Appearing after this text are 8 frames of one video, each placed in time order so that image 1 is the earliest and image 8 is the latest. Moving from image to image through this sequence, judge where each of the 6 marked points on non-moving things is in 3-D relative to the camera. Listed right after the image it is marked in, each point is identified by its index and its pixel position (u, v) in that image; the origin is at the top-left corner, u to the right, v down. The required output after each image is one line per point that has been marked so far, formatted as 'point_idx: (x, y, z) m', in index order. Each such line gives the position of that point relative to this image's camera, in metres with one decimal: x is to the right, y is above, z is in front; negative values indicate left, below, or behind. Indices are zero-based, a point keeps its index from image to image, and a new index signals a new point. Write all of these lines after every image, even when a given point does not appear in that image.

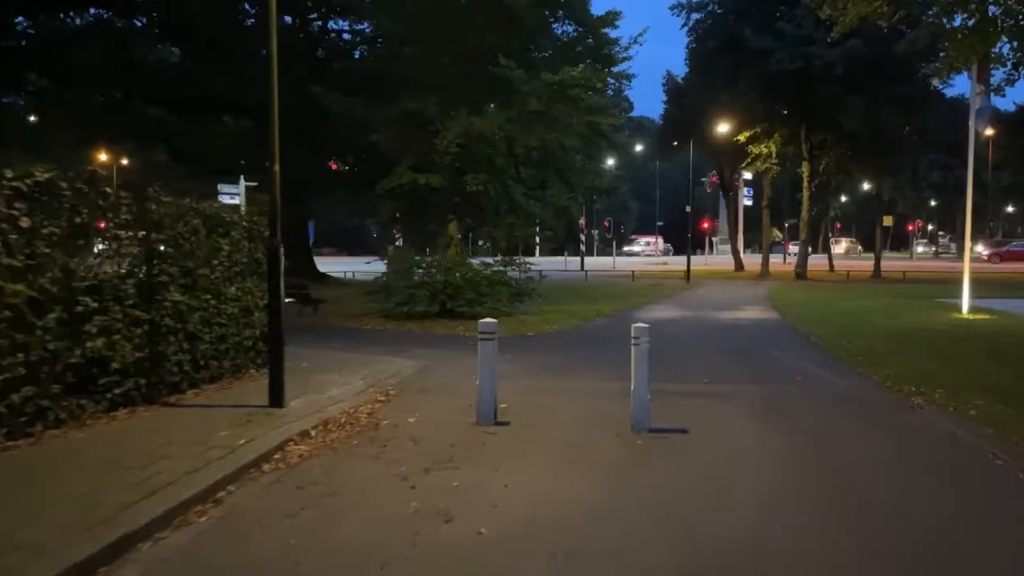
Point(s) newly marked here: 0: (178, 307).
0: (-4.4, -0.3, +10.3) m
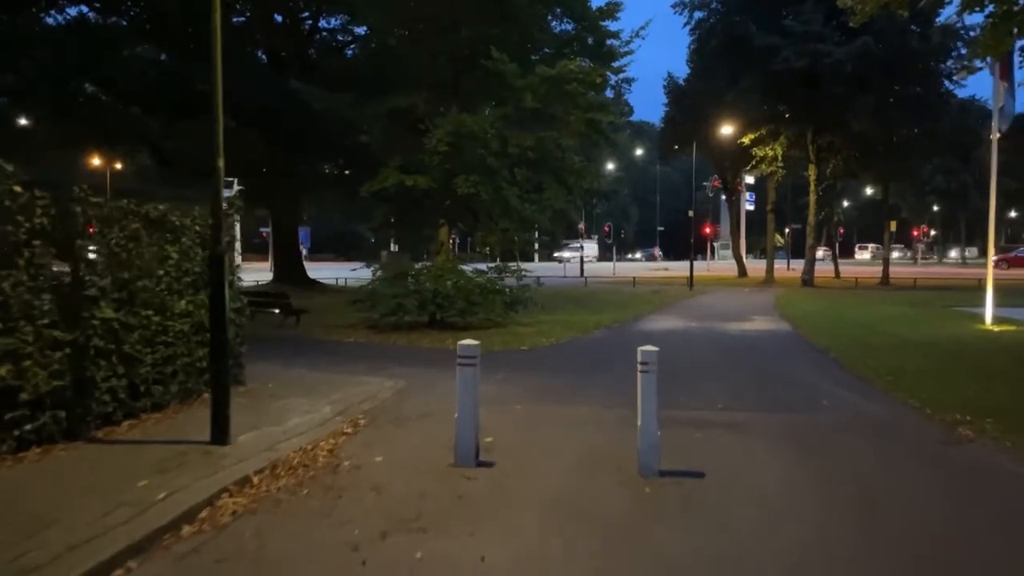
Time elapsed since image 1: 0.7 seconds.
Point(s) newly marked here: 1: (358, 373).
0: (-4.5, -0.4, +8.9) m
1: (-2.8, -1.5, +14.1) m
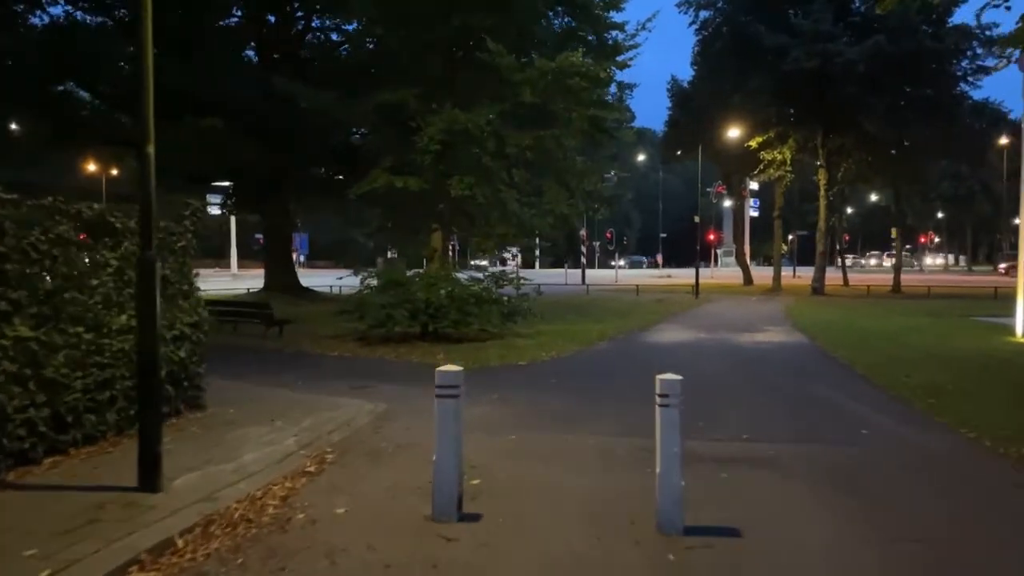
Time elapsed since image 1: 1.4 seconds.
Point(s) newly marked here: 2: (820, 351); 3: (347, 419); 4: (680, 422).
0: (-4.6, -0.6, +7.5) m
1: (-2.9, -1.7, +12.7) m
2: (+7.5, -1.6, +19.1) m
3: (-2.2, -1.7, +10.4) m
4: (+1.4, -1.1, +6.3) m
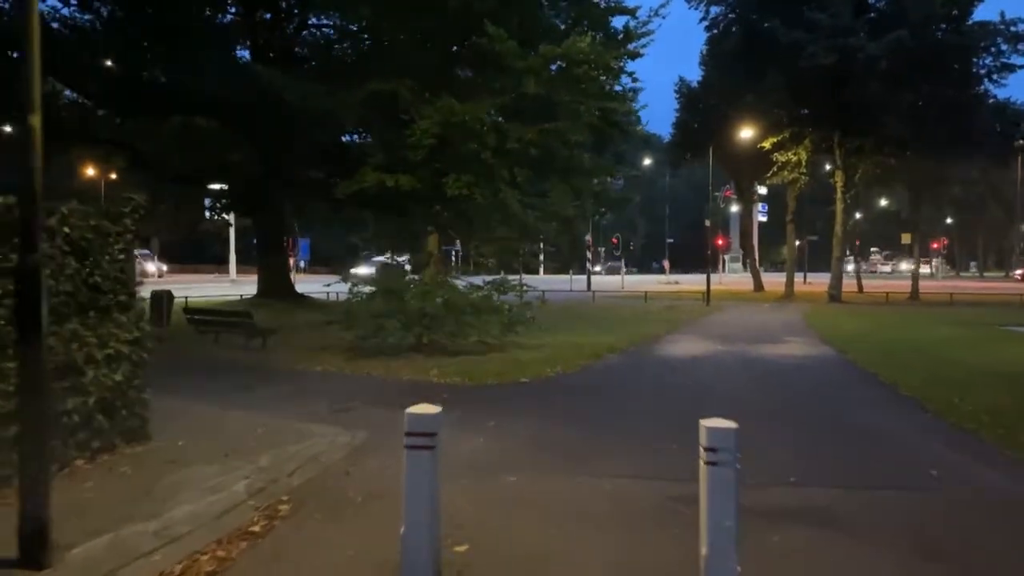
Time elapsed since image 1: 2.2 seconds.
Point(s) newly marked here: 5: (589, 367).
0: (-4.7, -0.7, +5.9) m
1: (-2.9, -1.8, +11.1) m
2: (+7.5, -1.7, +17.4) m
3: (-2.2, -1.8, +8.8) m
4: (+1.3, -1.2, +4.7) m
5: (+1.7, -1.7, +17.1) m
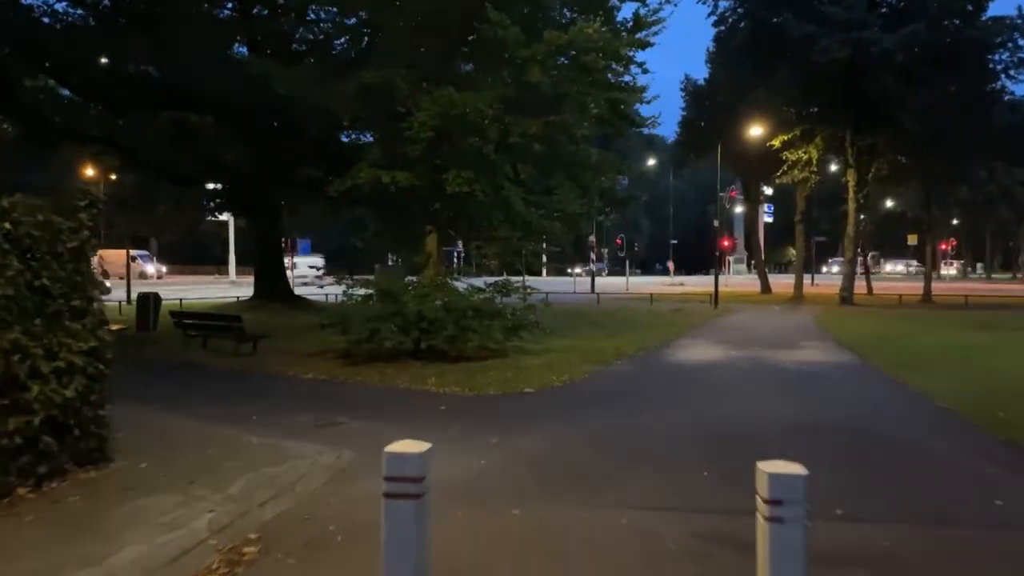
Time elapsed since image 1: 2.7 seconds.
0: (-4.6, -0.7, +4.9) m
1: (-2.8, -1.9, +10.1) m
2: (+7.6, -1.8, +16.4) m
3: (-2.1, -1.9, +7.8) m
4: (+1.3, -1.2, +3.7) m
5: (+1.8, -1.8, +16.1) m
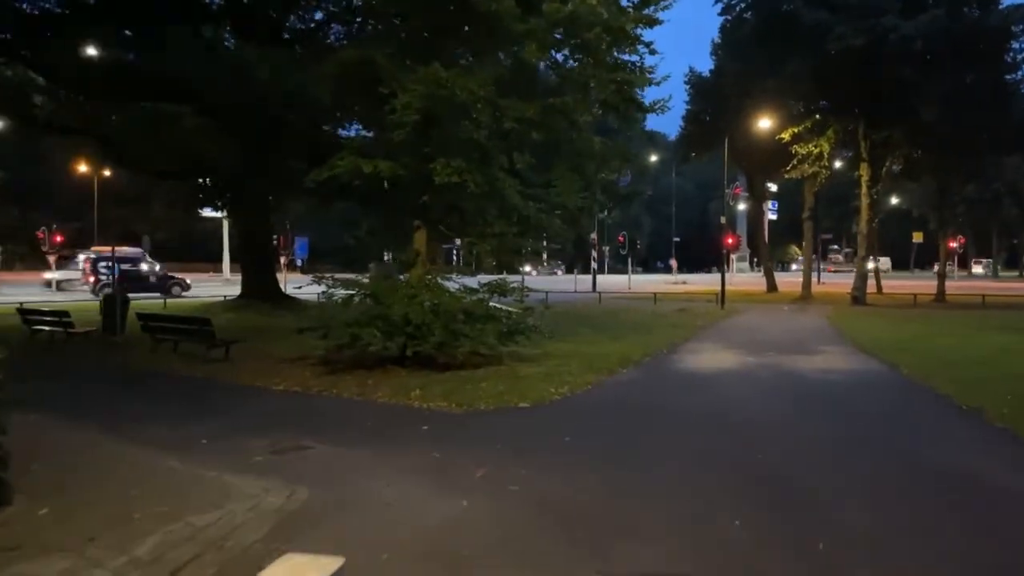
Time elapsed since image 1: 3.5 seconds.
0: (-4.7, -0.7, +3.4) m
1: (-2.9, -1.9, +8.6) m
2: (+7.5, -1.8, +14.9) m
3: (-2.3, -1.9, +6.3) m
4: (+1.2, -1.2, +2.2) m
5: (+1.7, -1.8, +14.6) m
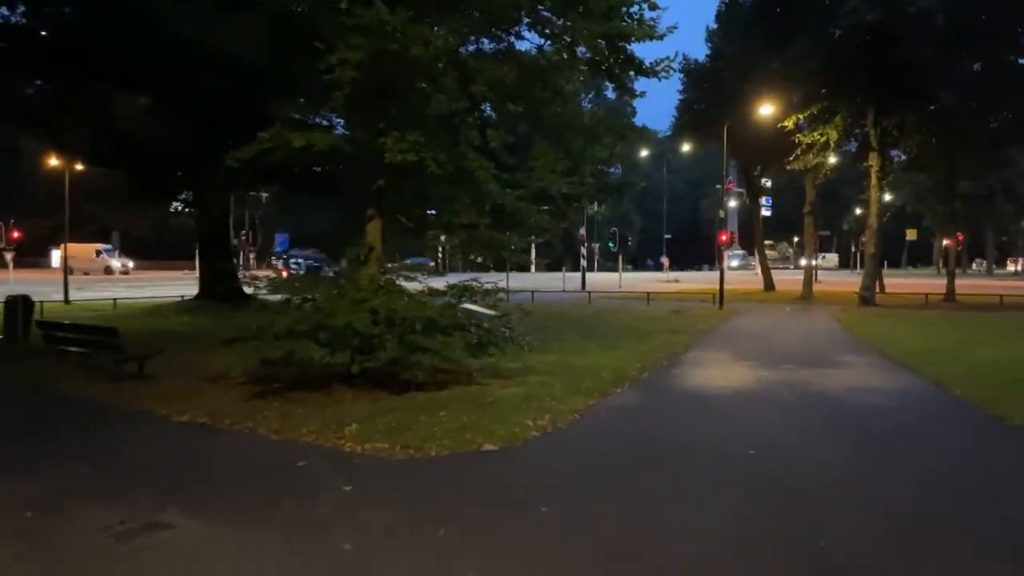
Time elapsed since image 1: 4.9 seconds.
0: (-5.0, -0.8, +0.5) m
1: (-3.3, -2.0, +5.7) m
2: (+7.0, -1.9, +12.1) m
3: (-2.6, -2.0, +3.4) m
4: (+0.9, -1.3, -0.6) m
5: (+1.2, -1.8, +11.8) m
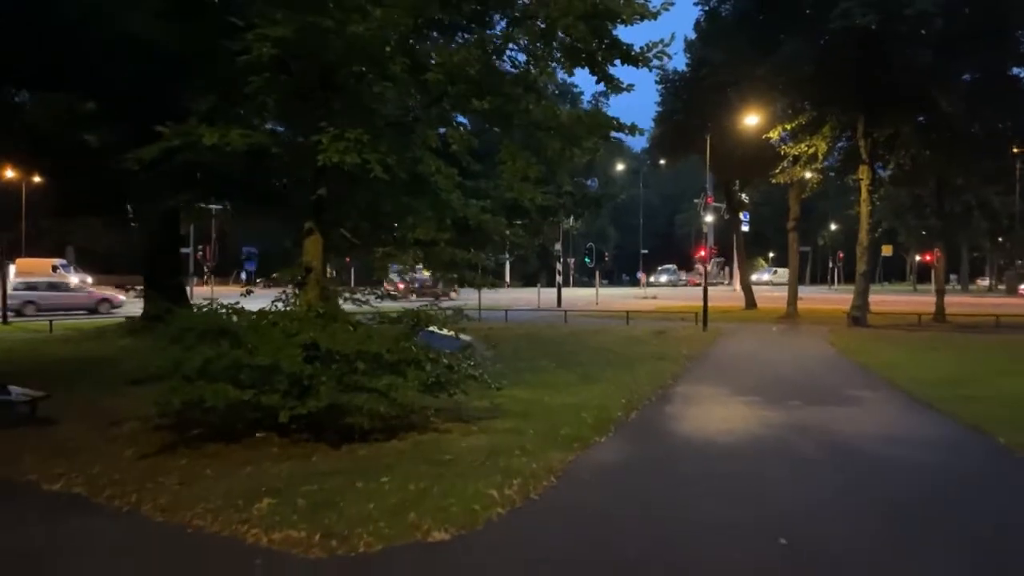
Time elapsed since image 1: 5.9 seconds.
0: (-5.2, -1.0, -1.8) m
1: (-3.6, -2.2, +3.4) m
2: (+6.5, -2.3, +10.2) m
3: (-2.8, -2.2, +1.2) m
4: (+0.9, -1.5, -2.7) m
5: (+0.7, -2.2, +9.6) m
